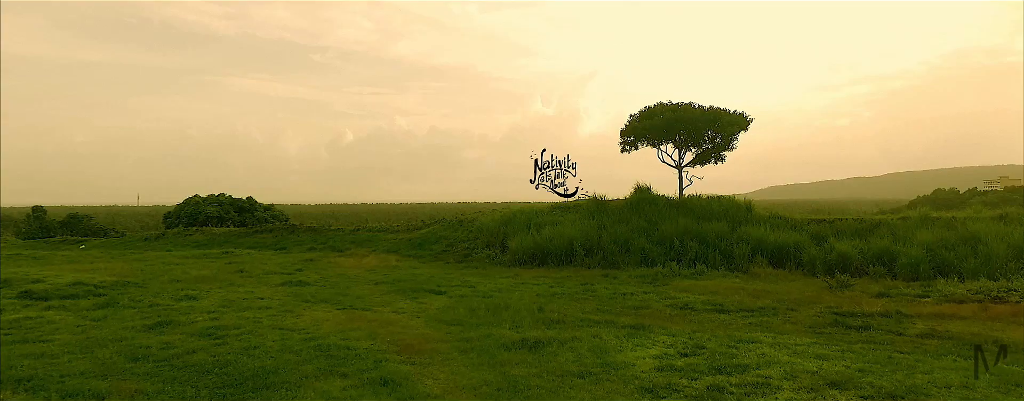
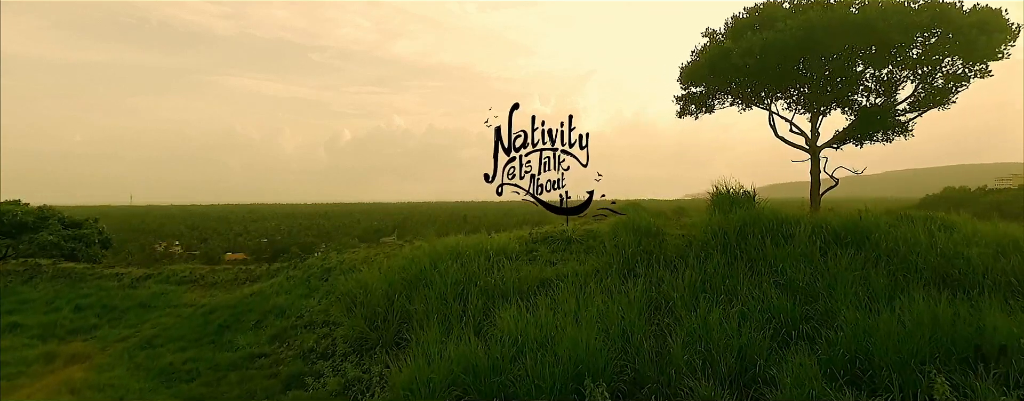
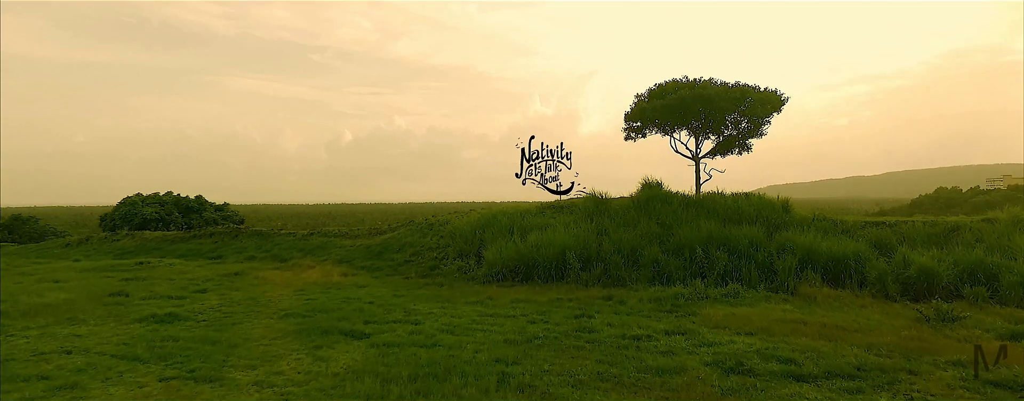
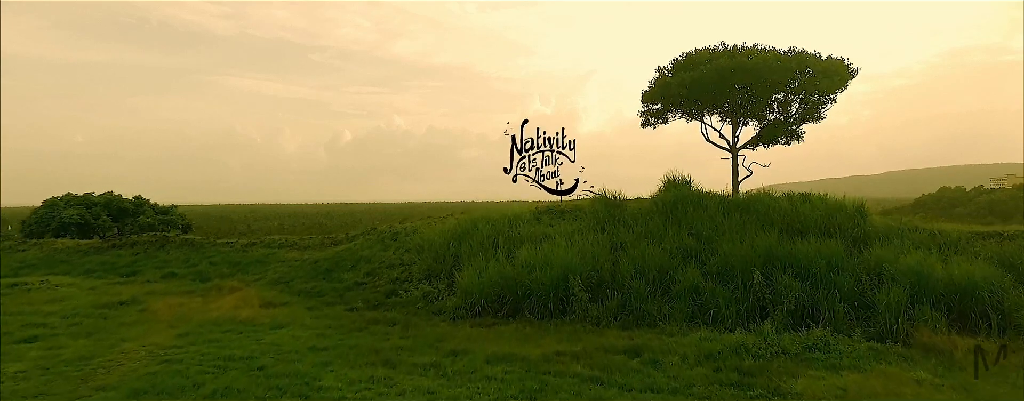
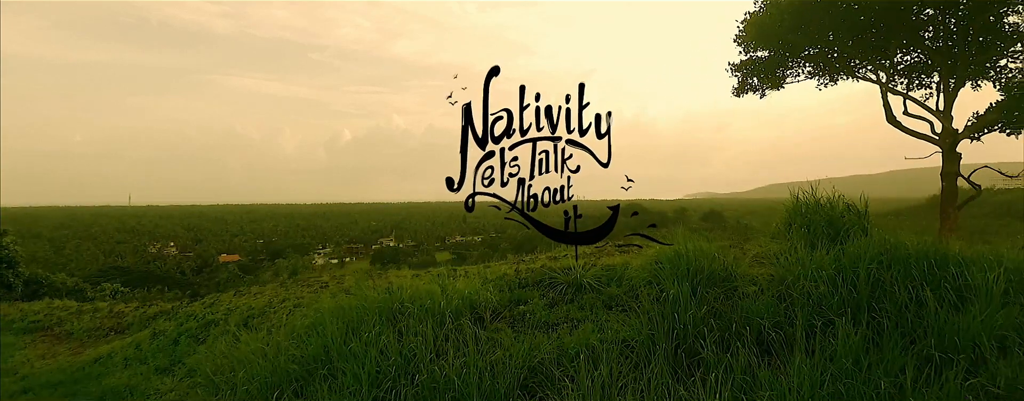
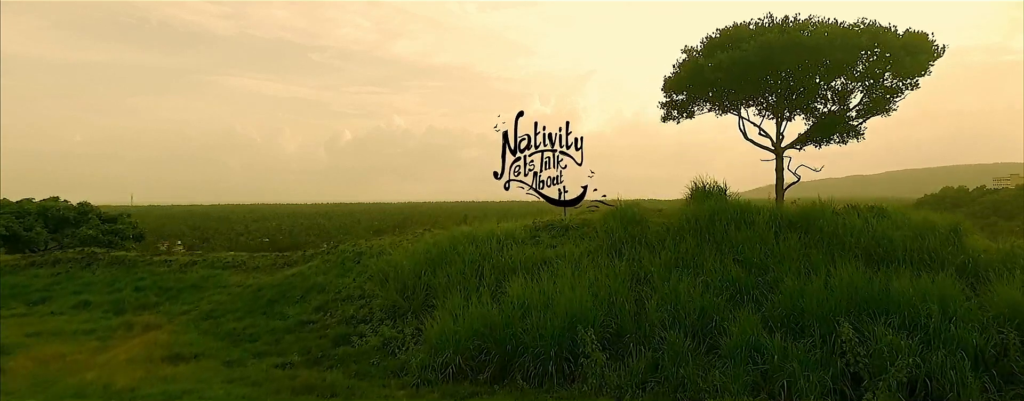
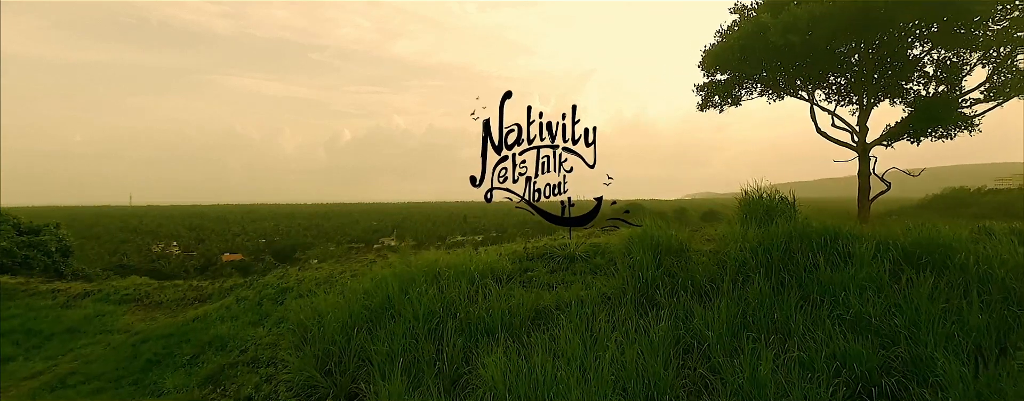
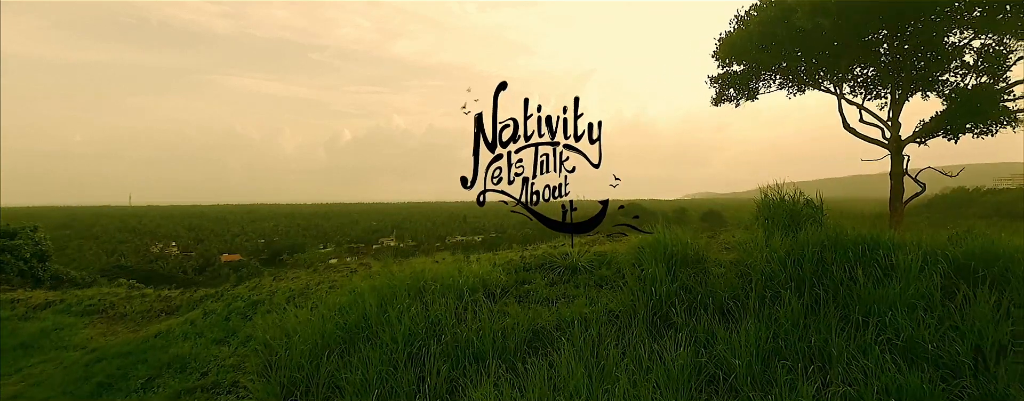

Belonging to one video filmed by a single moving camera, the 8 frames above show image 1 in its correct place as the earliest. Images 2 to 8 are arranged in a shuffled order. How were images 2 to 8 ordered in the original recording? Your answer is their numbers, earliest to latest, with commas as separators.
3, 4, 6, 2, 7, 8, 5
